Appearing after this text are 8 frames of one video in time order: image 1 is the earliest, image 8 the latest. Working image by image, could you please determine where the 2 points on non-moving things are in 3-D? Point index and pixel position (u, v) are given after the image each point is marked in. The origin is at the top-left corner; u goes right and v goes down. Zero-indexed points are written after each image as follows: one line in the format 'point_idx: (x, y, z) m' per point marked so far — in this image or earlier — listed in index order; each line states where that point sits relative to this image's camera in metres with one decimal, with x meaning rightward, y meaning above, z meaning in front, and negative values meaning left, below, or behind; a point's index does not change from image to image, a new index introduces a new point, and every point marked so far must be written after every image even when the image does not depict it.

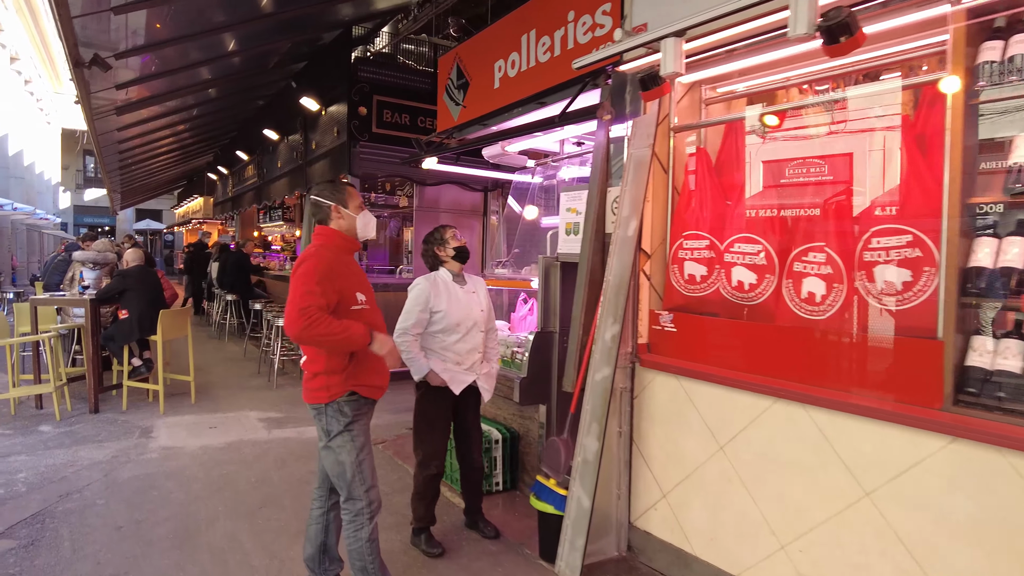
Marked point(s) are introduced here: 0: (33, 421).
0: (-3.6, -1.0, +4.8) m
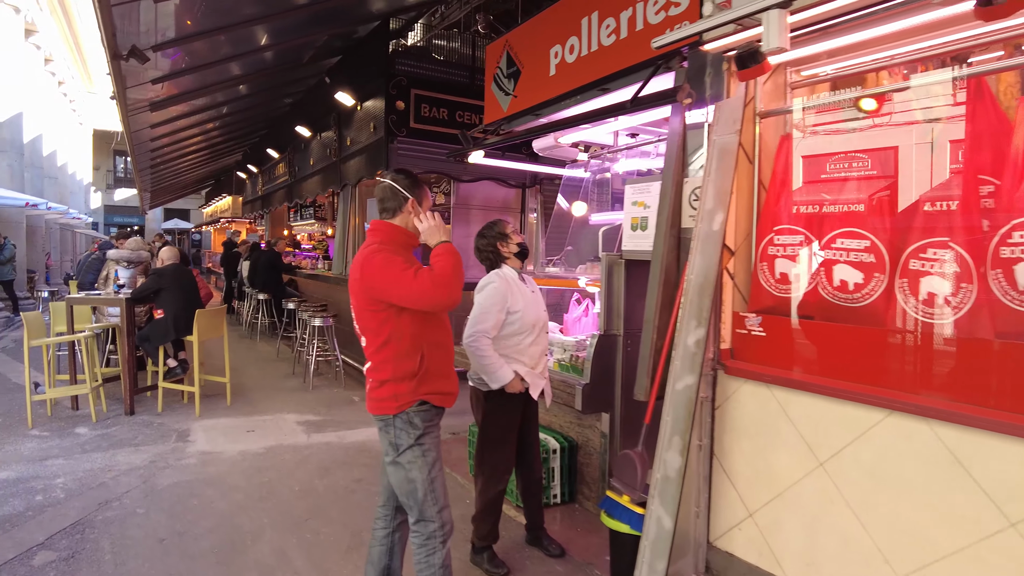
0: (-3.2, -1.0, +4.7) m
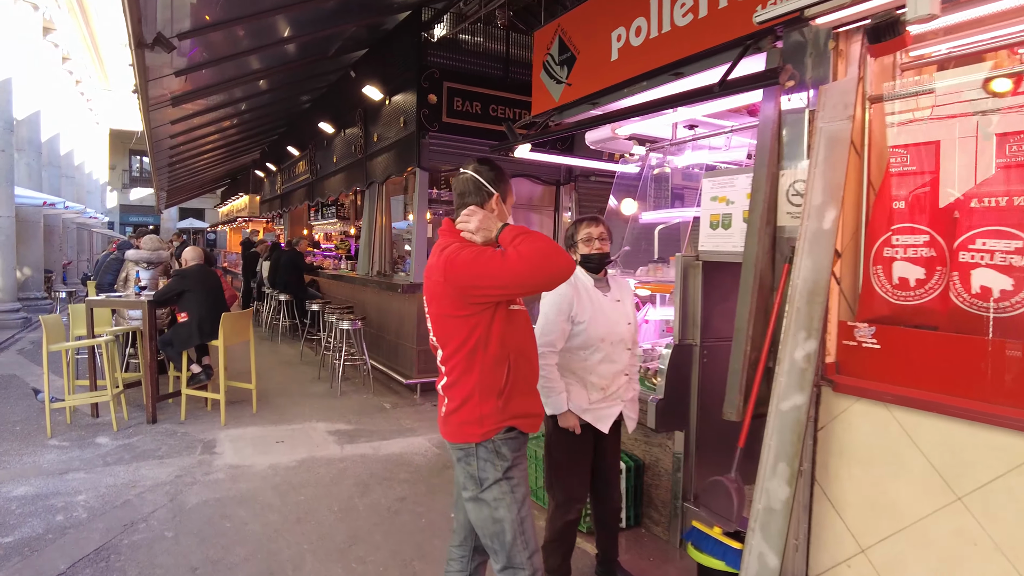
0: (-2.9, -1.0, +4.5) m
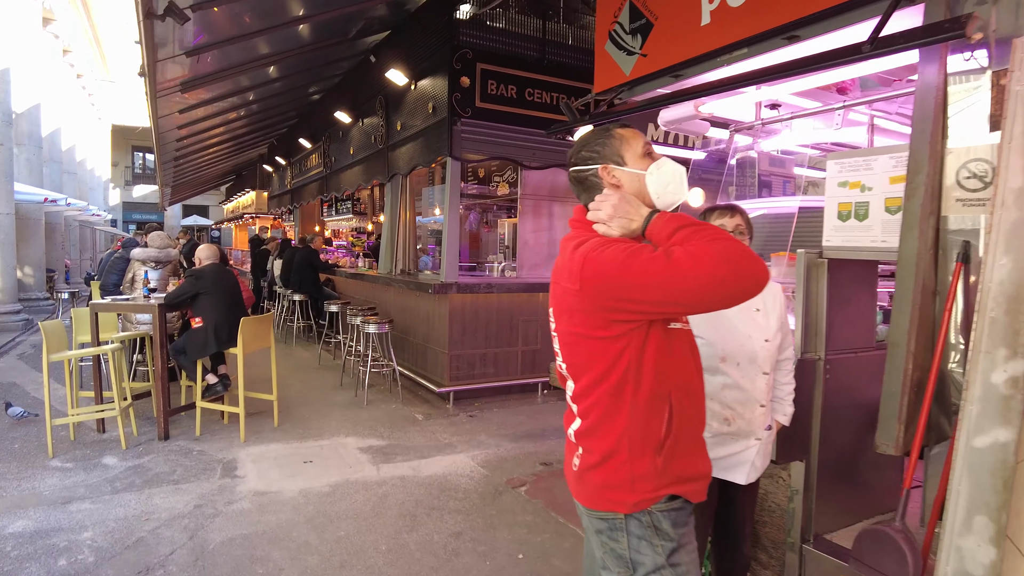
0: (-2.6, -1.0, +4.0) m
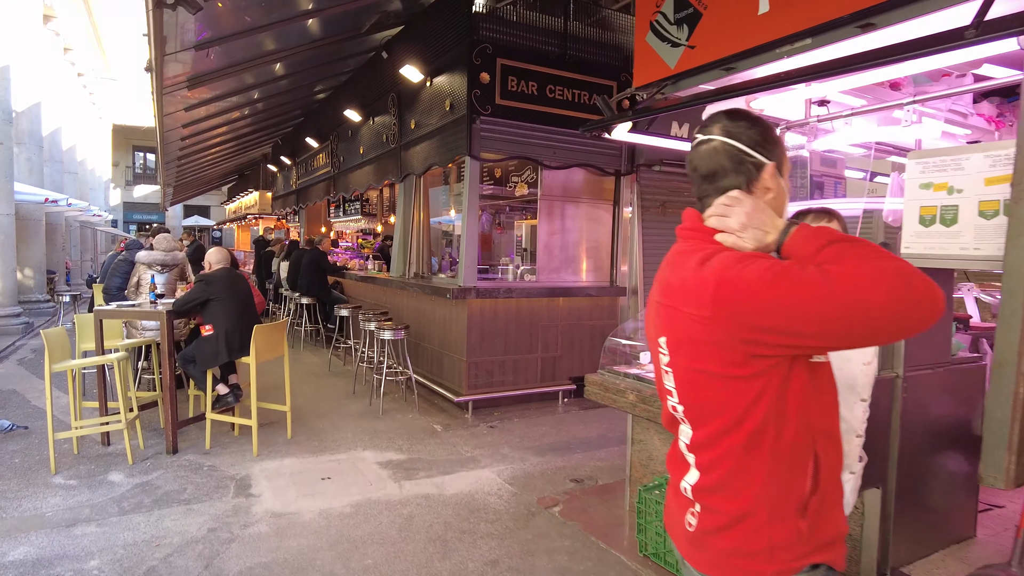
0: (-2.4, -1.0, +3.8) m
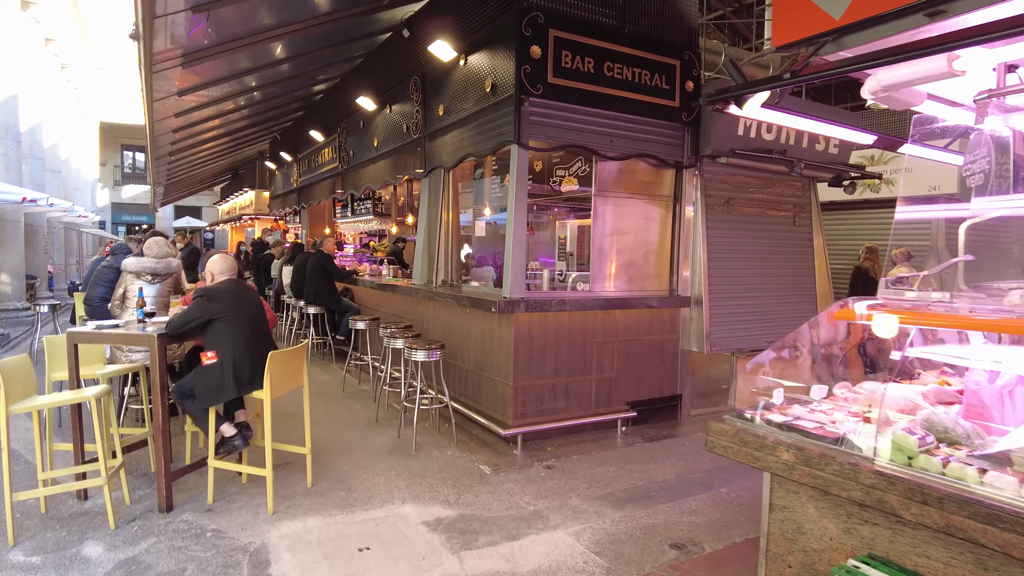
0: (-2.0, -1.1, +3.0) m
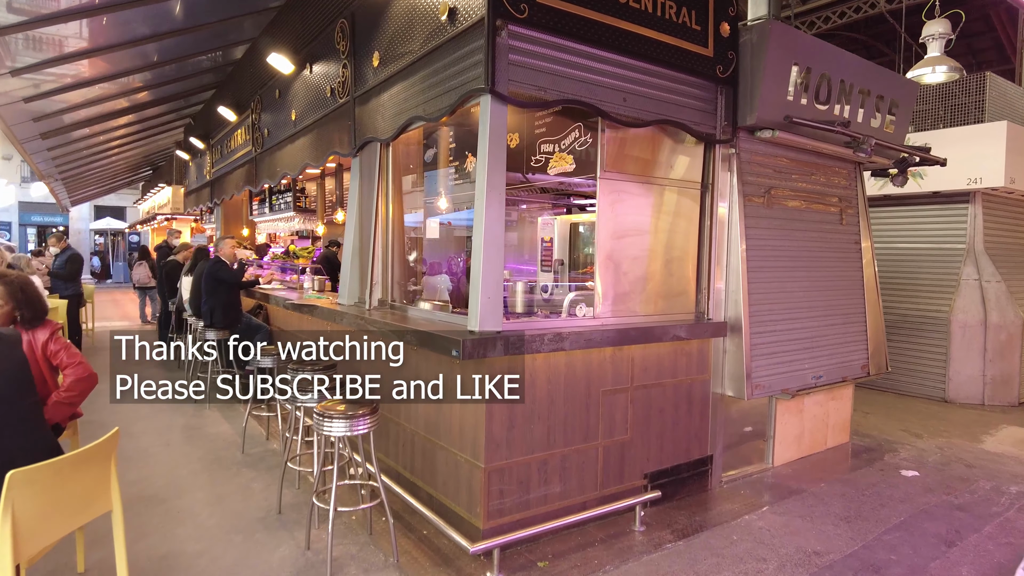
0: (-2.0, -1.3, +1.3) m
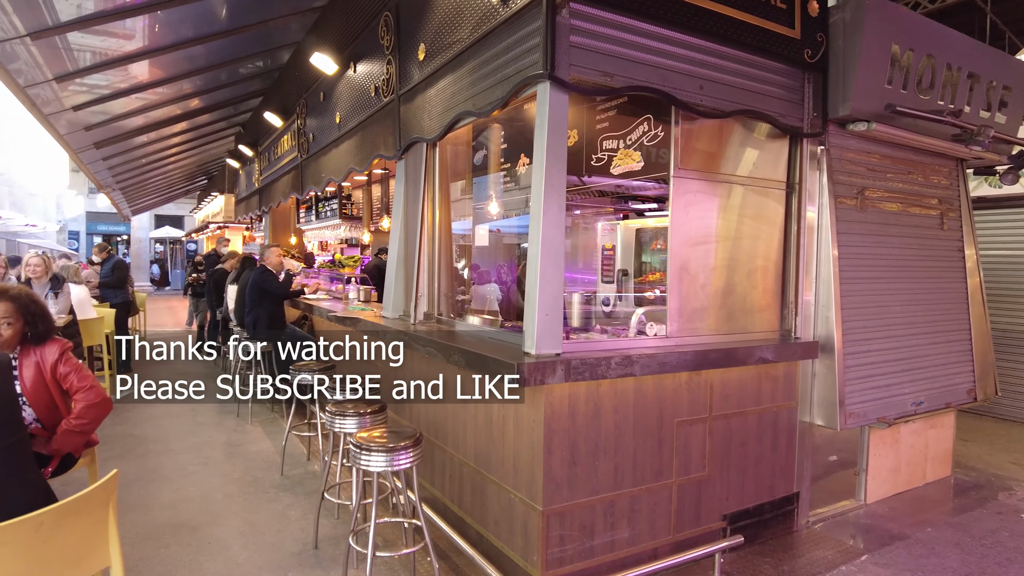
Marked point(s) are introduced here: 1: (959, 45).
0: (-1.9, -1.3, +1.1) m
1: (+2.4, +1.3, +3.5) m
